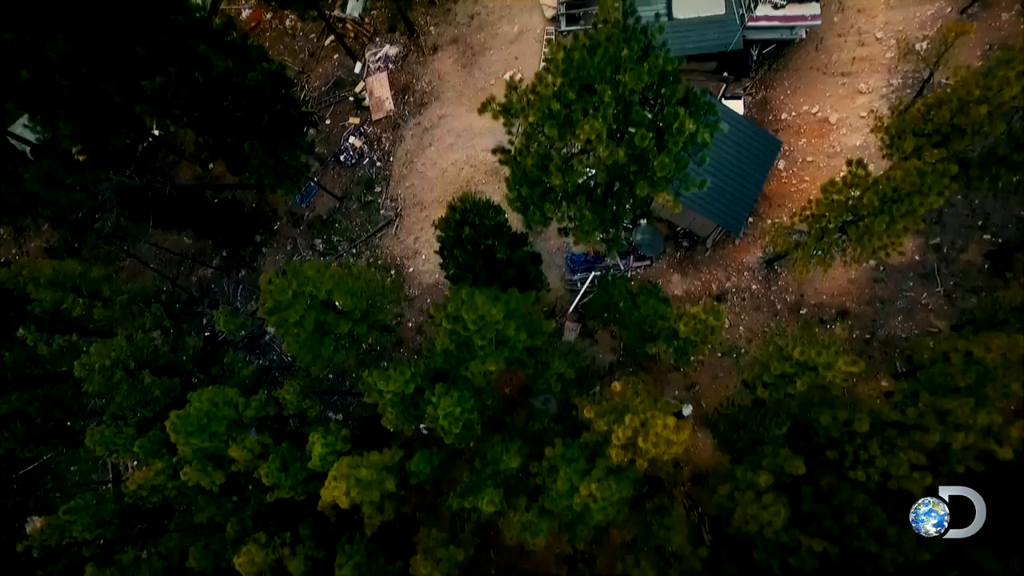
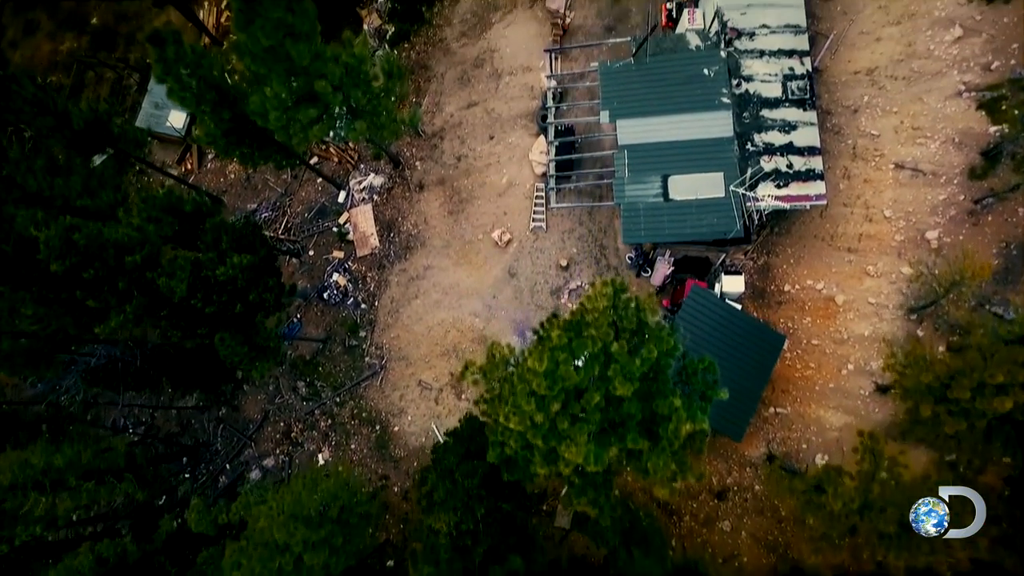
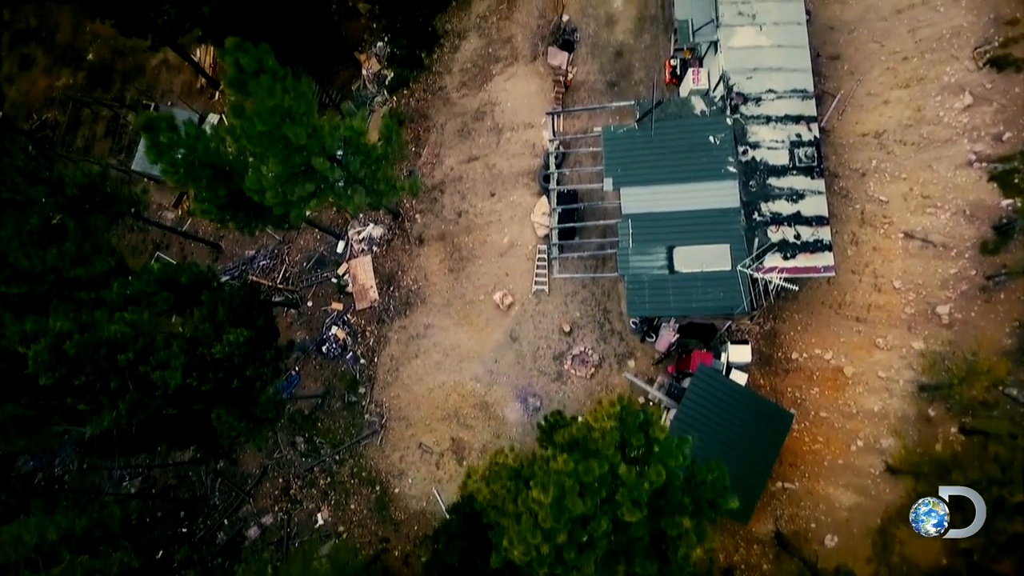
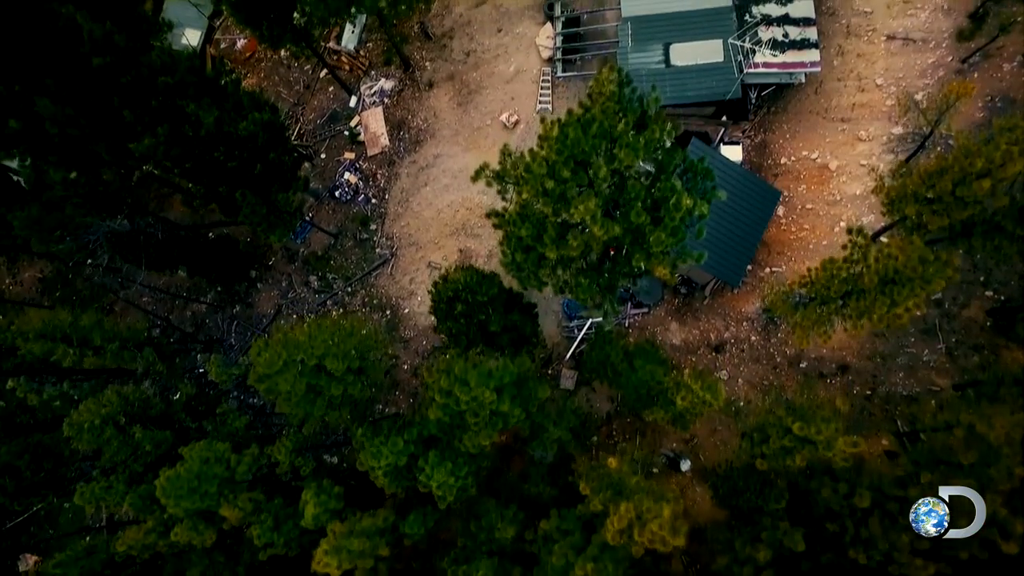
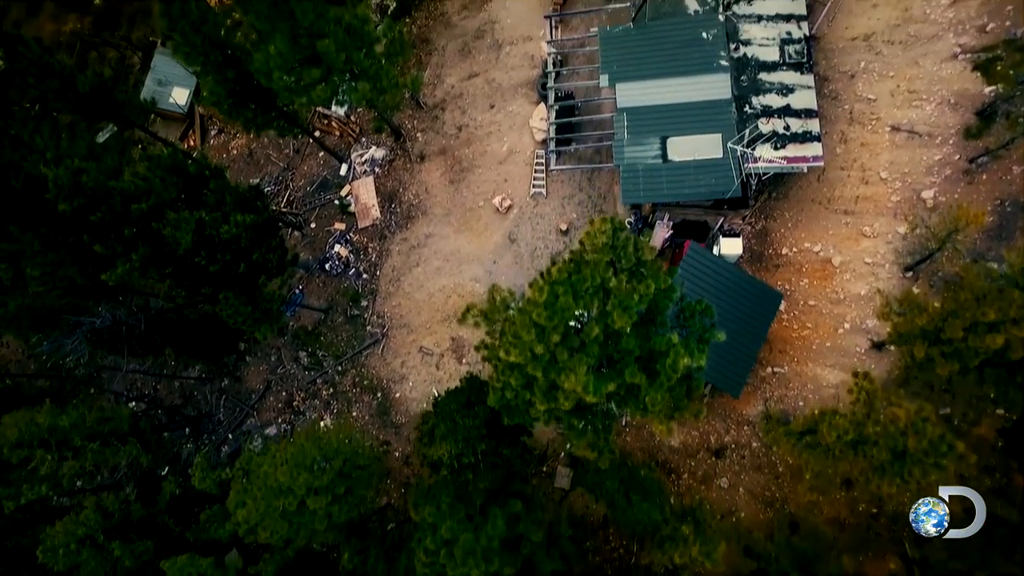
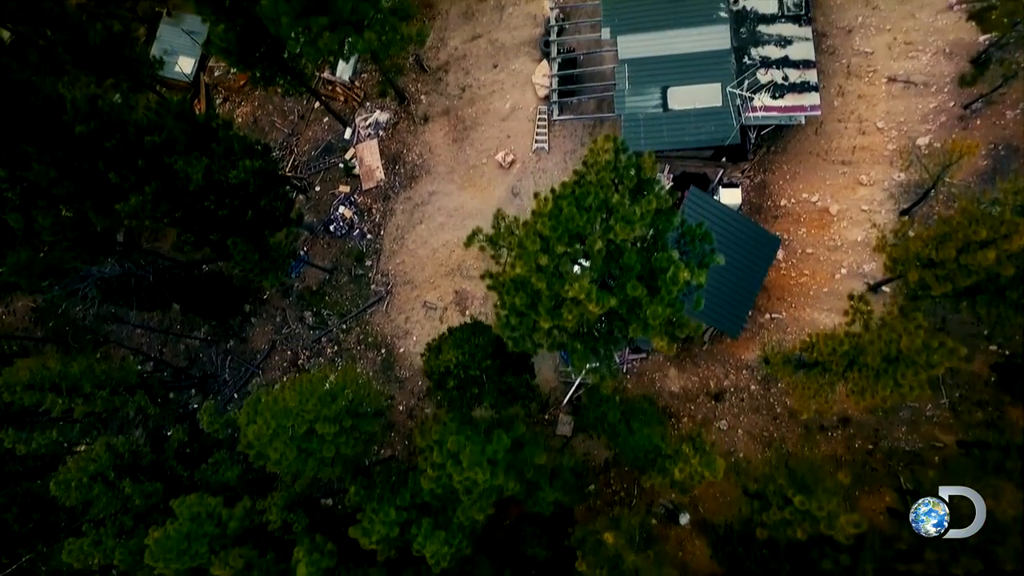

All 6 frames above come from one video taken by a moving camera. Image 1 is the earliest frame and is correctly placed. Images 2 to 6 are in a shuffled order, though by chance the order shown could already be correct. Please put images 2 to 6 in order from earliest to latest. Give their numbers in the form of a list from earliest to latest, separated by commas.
4, 6, 5, 2, 3
